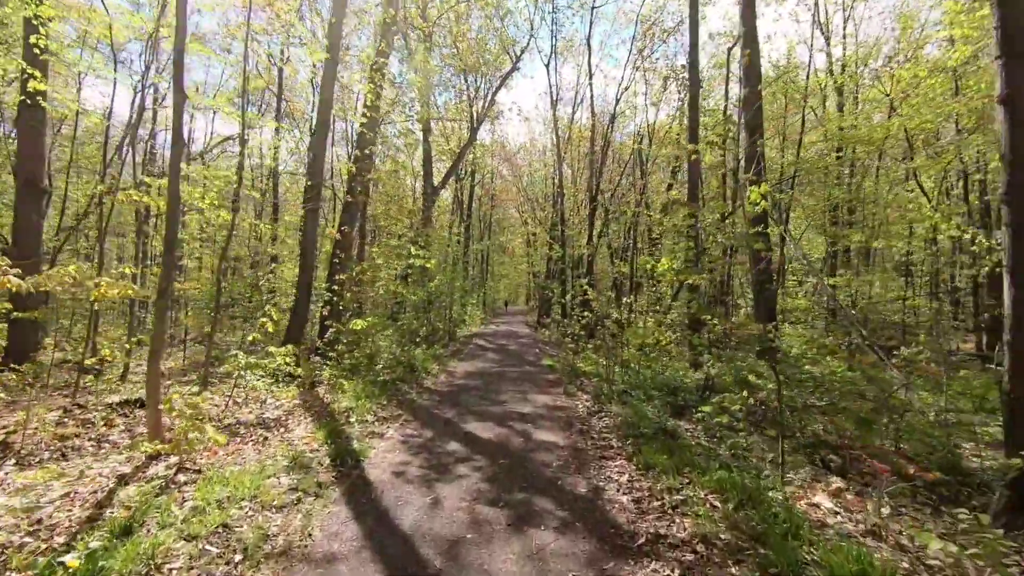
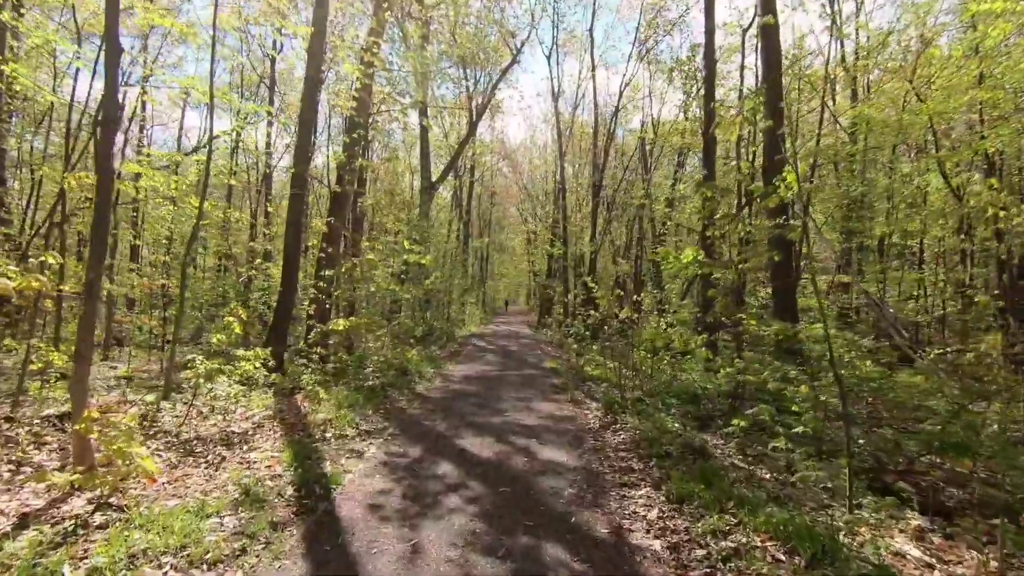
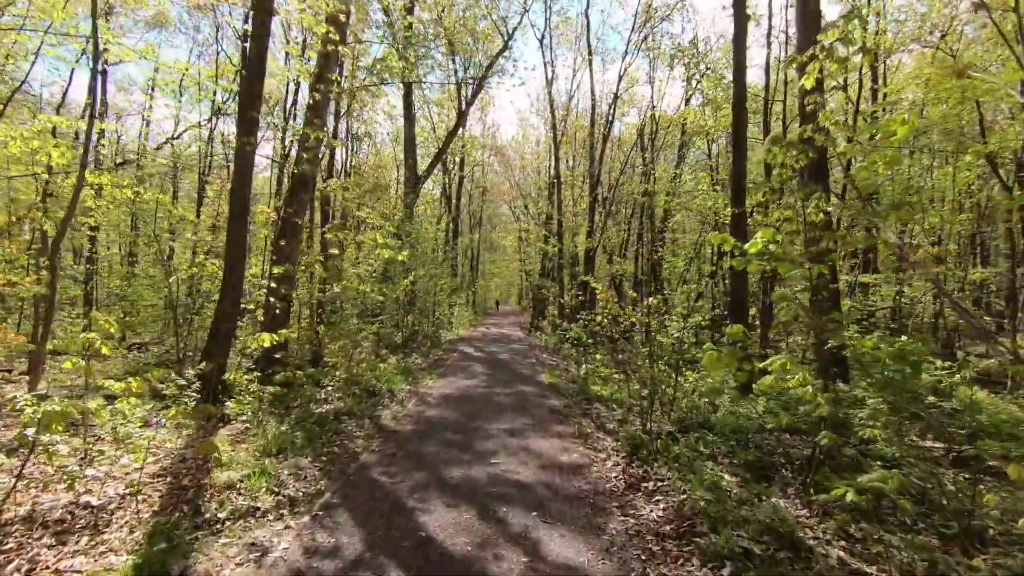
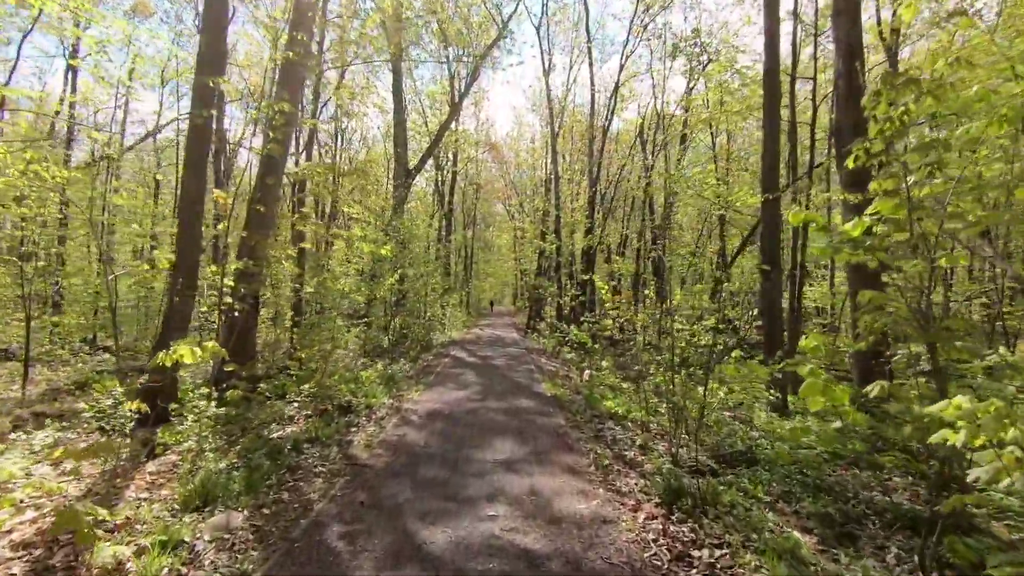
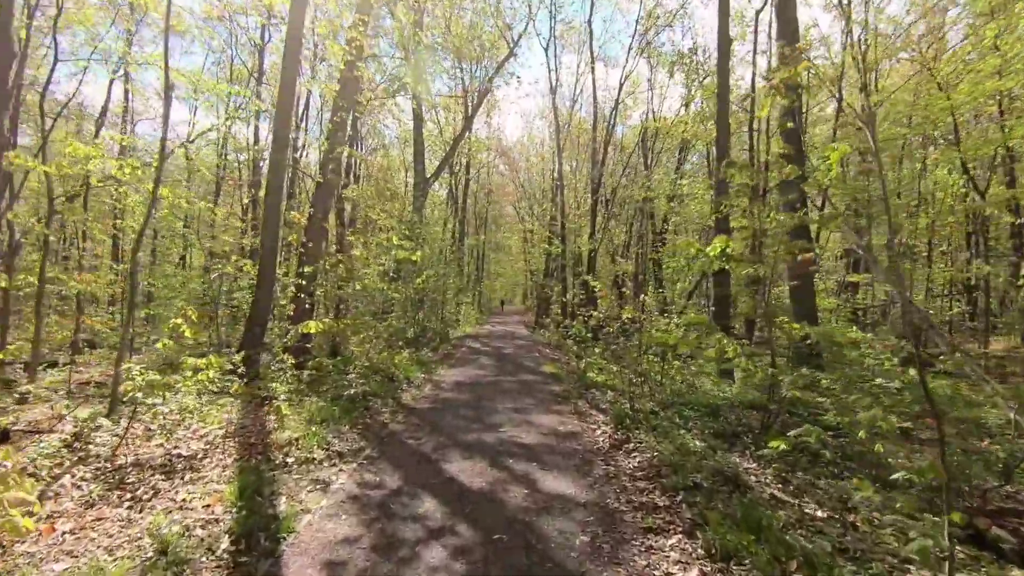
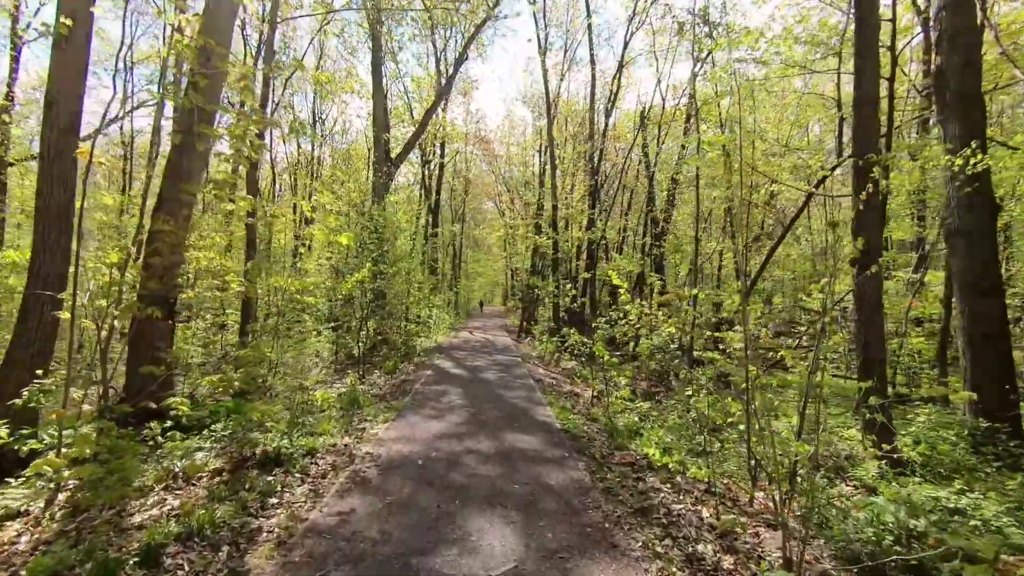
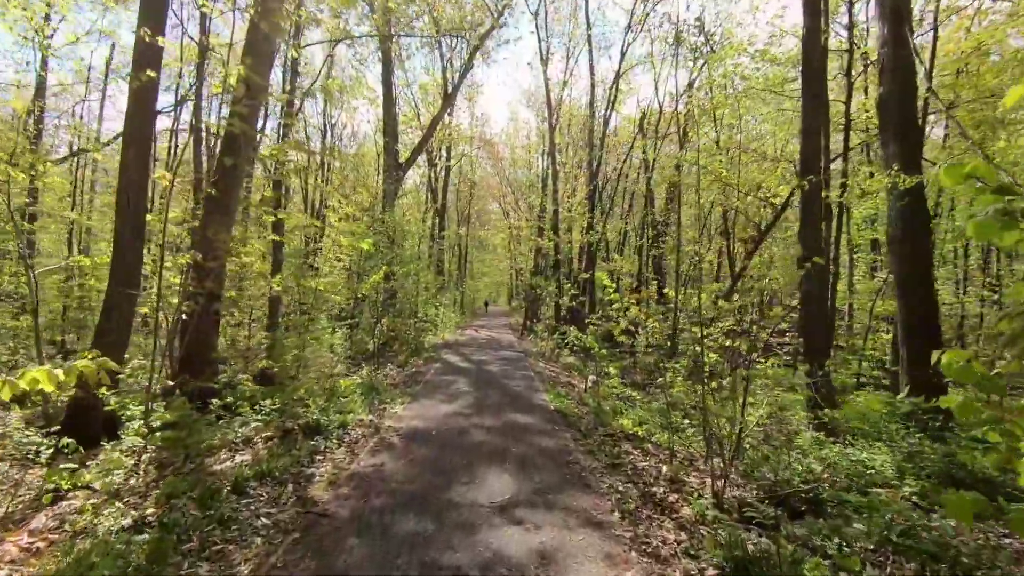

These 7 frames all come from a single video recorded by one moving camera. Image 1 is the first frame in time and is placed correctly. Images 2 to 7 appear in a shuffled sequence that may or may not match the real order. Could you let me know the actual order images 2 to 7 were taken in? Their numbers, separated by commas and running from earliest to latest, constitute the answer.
2, 5, 3, 4, 7, 6
